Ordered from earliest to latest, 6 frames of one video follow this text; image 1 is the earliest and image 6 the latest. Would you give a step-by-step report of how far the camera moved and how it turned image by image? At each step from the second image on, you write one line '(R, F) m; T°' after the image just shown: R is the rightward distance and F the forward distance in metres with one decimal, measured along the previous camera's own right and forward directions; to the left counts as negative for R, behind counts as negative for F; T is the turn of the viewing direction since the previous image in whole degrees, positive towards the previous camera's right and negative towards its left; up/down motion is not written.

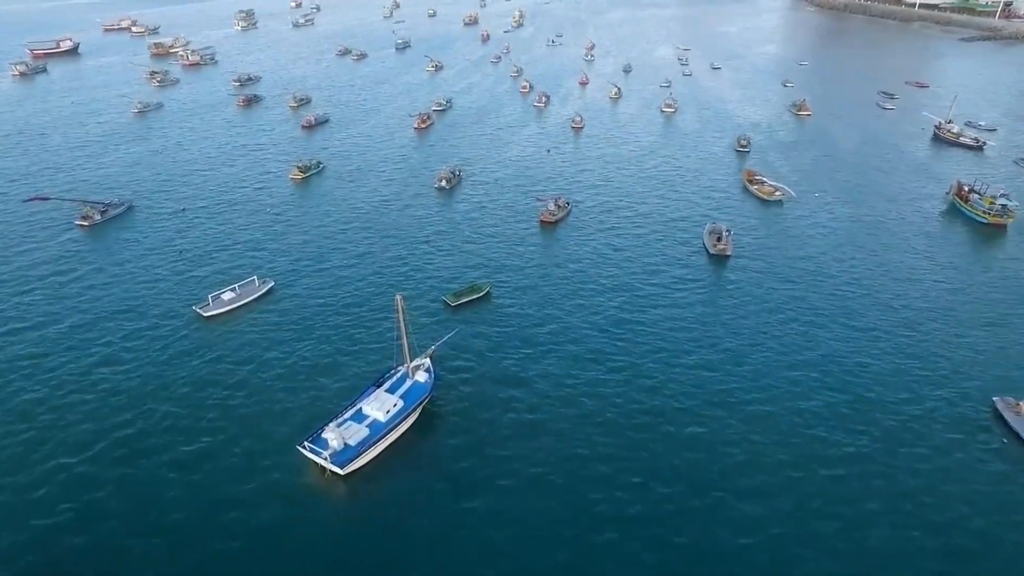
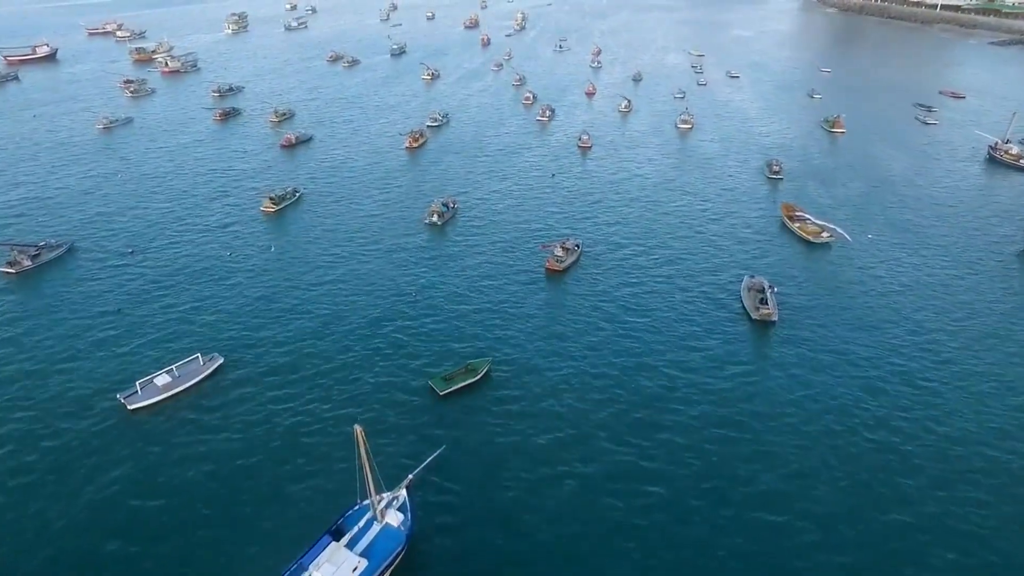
(+0.1, +16.9) m; 0°
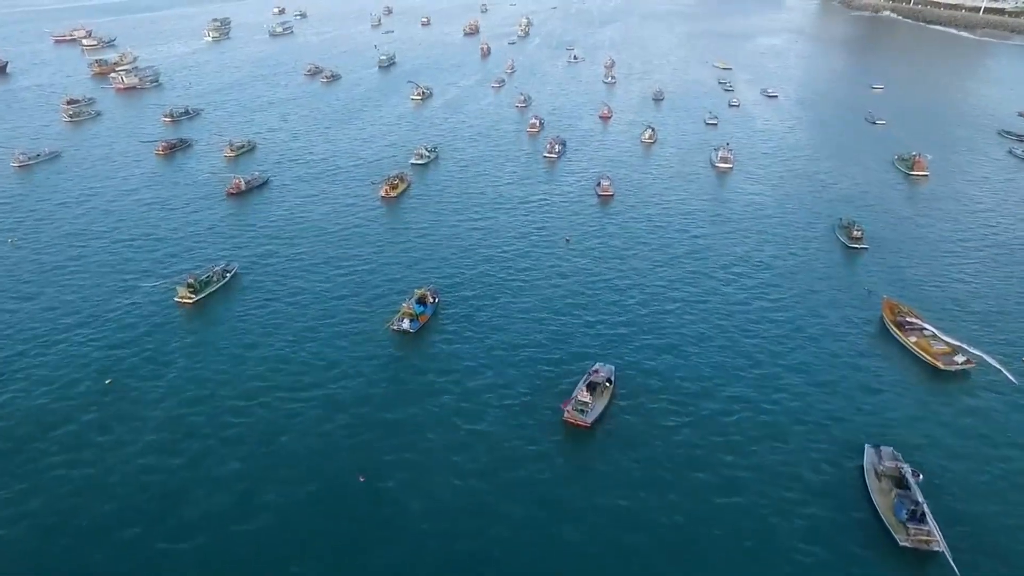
(+0.2, +31.2) m; 0°
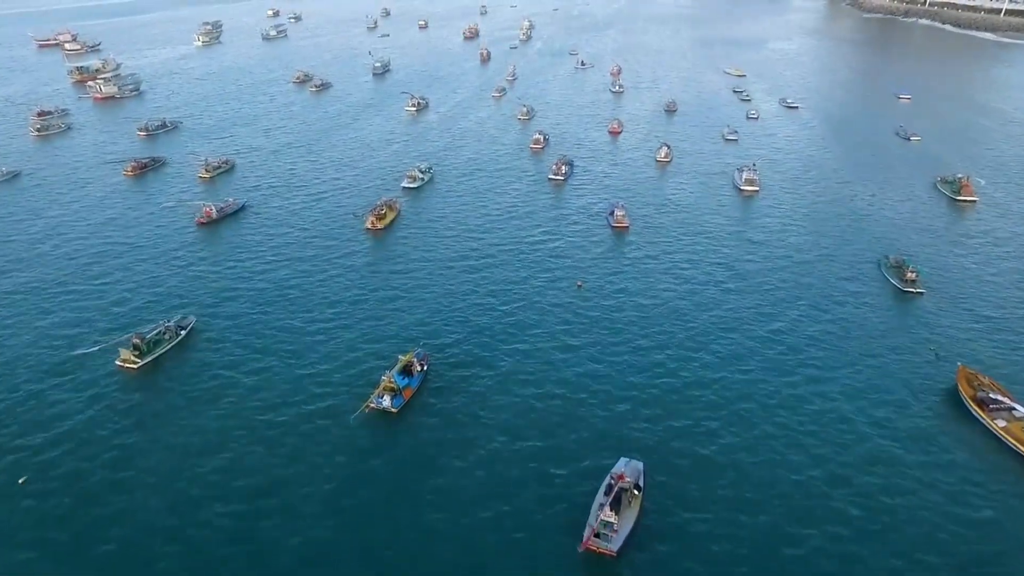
(-0.2, +13.7) m; 0°
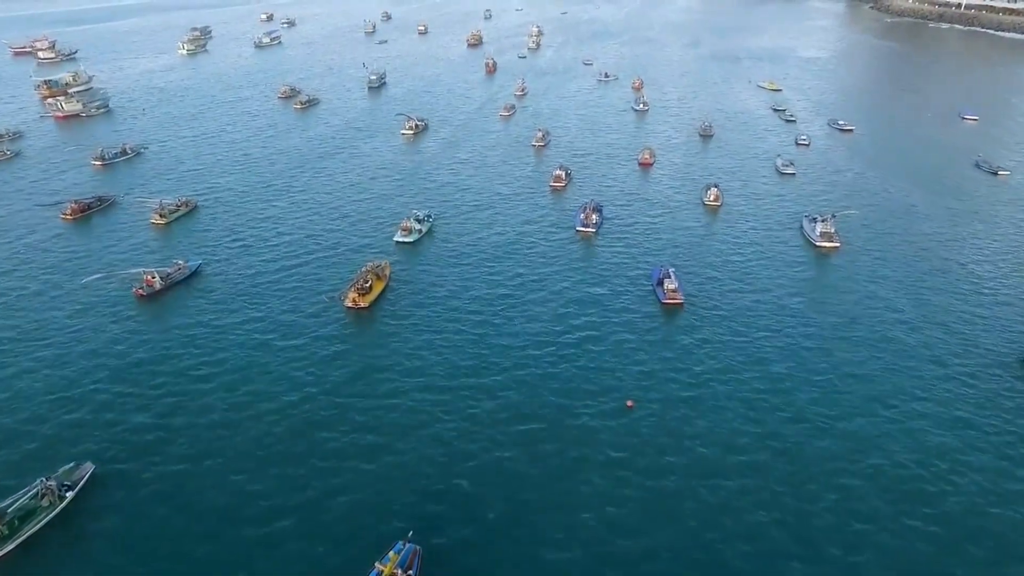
(-1.6, +24.5) m; 0°
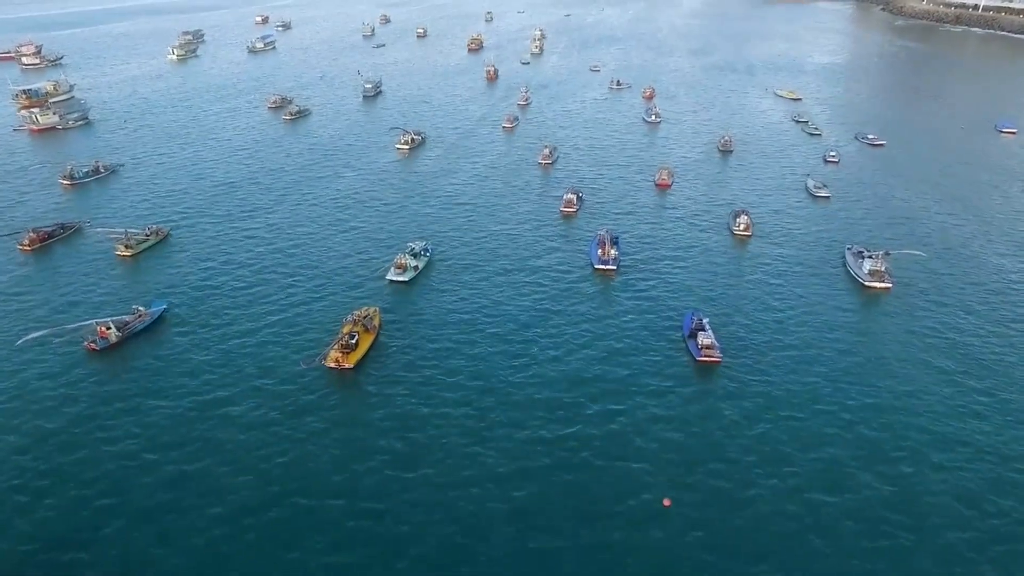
(-0.7, +12.4) m; 0°
